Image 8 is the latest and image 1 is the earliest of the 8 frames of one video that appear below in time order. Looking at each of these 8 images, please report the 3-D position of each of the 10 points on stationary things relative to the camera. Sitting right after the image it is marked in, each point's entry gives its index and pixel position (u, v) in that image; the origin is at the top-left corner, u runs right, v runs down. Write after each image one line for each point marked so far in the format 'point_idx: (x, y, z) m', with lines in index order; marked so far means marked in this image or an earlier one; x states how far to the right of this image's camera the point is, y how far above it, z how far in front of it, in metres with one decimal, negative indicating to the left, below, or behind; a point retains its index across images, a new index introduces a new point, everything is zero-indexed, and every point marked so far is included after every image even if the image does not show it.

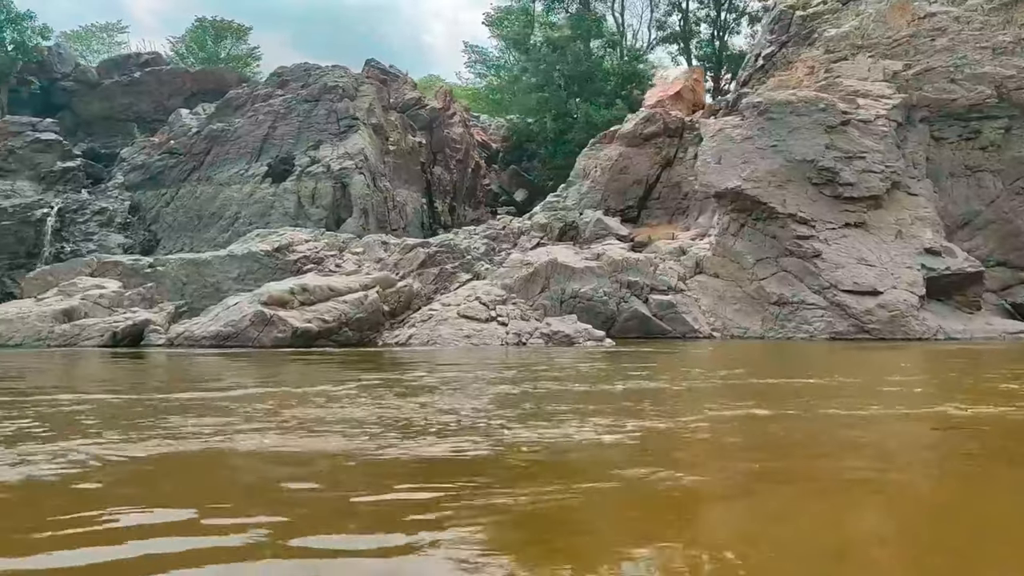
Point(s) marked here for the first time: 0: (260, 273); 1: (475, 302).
0: (-4.2, +0.3, +15.1) m
1: (-0.5, -0.2, +13.2) m
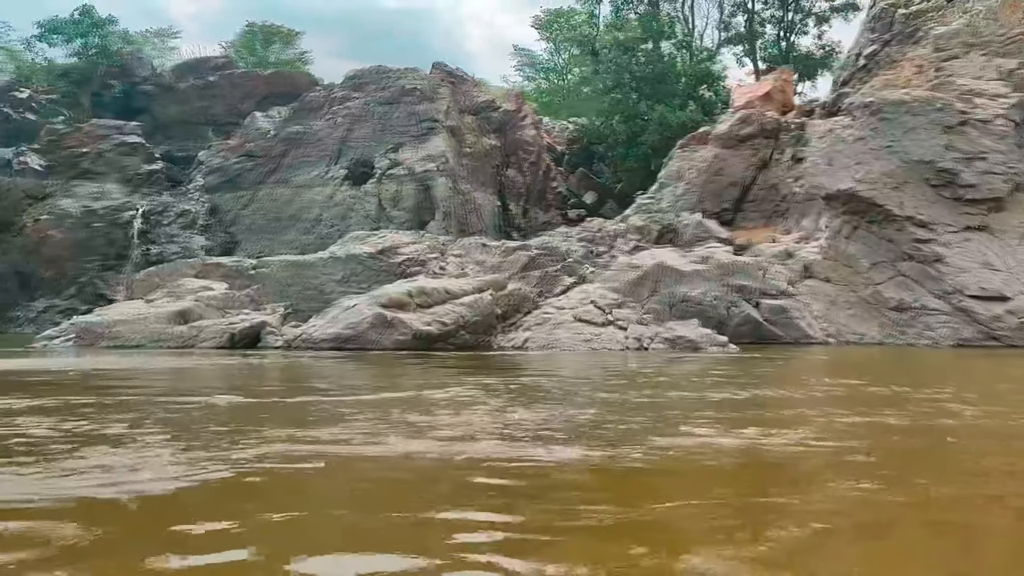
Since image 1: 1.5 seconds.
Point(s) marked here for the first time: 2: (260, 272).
0: (-2.4, +0.2, +15.0) m
1: (+1.1, -0.3, +13.0) m
2: (-4.2, +0.3, +15.2) m
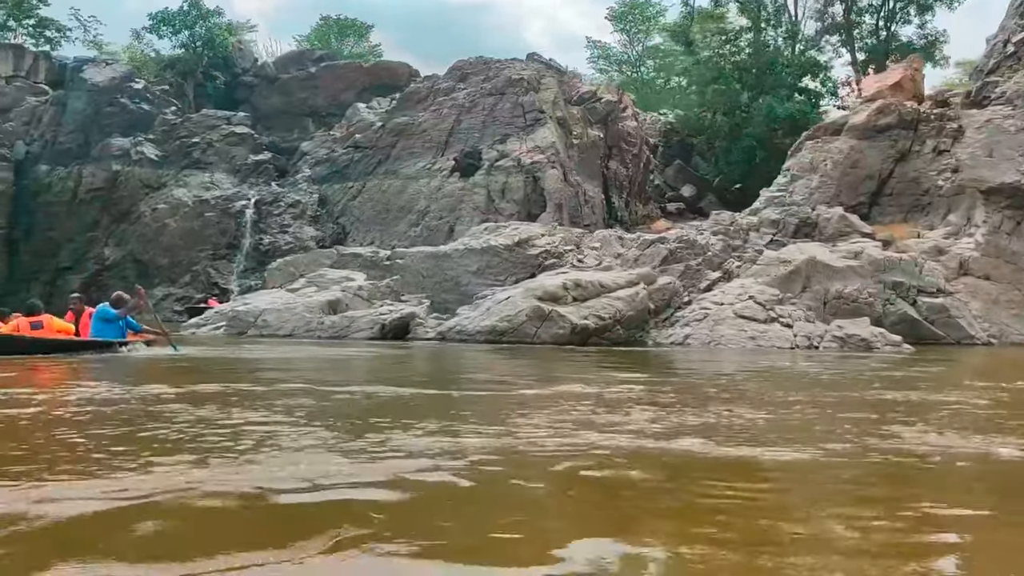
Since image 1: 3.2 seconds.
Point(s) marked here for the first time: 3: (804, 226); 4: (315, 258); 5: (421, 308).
0: (-0.2, +0.4, +14.7) m
1: (+3.3, -0.2, +12.5) m
2: (-1.9, +0.4, +15.1) m
3: (+5.3, +1.1, +16.4) m
4: (-3.4, +0.5, +15.6) m
5: (-1.3, -0.3, +13.4) m
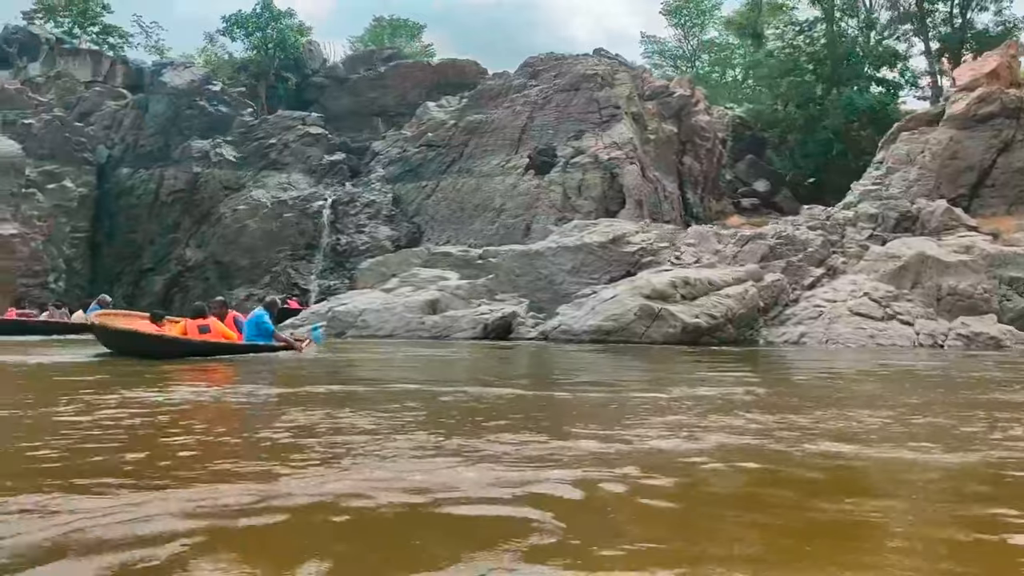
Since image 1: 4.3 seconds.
0: (+1.3, +0.4, +14.4) m
1: (+4.7, -0.1, +12.0) m
2: (-0.4, +0.4, +14.9) m
3: (+6.9, +1.2, +15.9) m
4: (-1.8, +0.5, +15.5) m
5: (+0.1, -0.3, +13.2) m
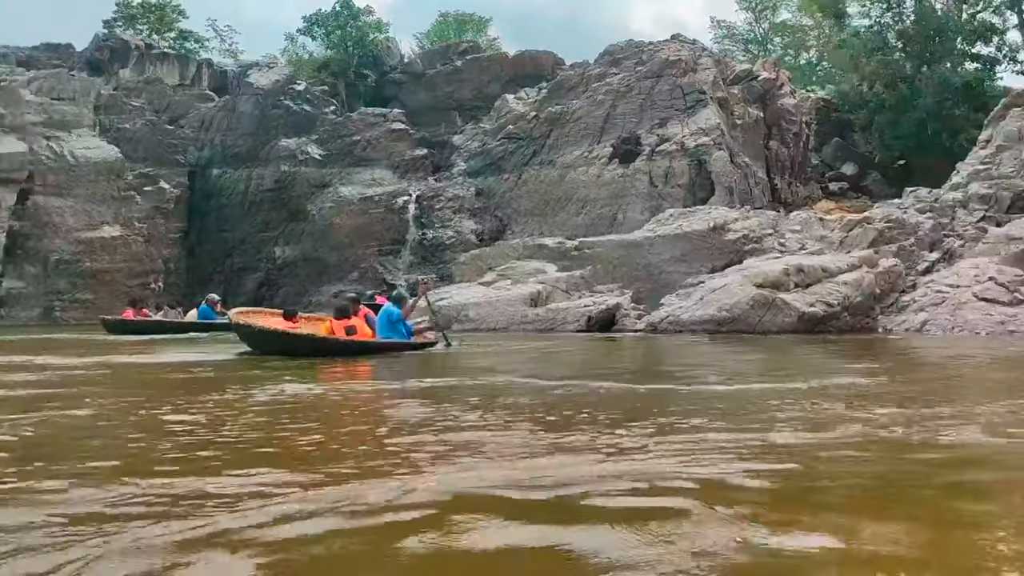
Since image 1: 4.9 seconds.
0: (+2.9, +0.5, +14.1) m
1: (+6.0, +0.1, +11.5) m
2: (+1.2, +0.6, +14.7) m
3: (+8.5, +1.5, +15.1) m
4: (-0.2, +0.6, +15.4) m
5: (+1.6, -0.2, +12.9) m
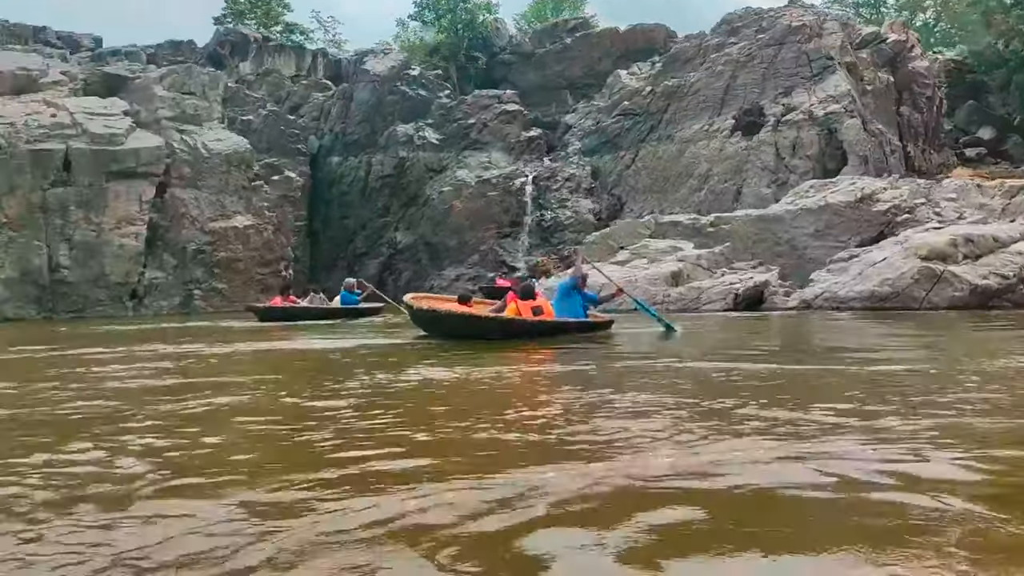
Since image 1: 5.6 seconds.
0: (+4.9, +0.9, +13.4) m
1: (+7.8, +0.4, +10.5) m
2: (+3.3, +0.9, +14.2) m
3: (+10.6, +2.0, +13.8) m
4: (+2.0, +1.0, +15.0) m
5: (+3.5, +0.2, +12.4) m
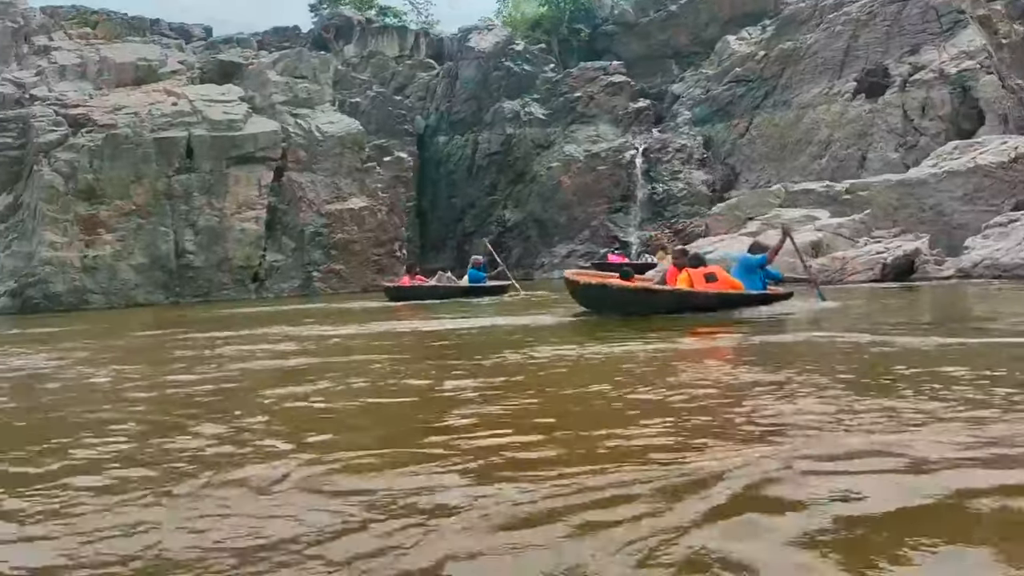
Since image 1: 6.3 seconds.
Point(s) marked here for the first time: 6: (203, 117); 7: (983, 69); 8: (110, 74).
0: (+6.7, +1.4, +12.5) m
1: (+9.2, +0.9, +9.3) m
2: (+5.1, +1.4, +13.4) m
3: (+12.3, +2.5, +12.3) m
4: (+3.9, +1.4, +14.4) m
5: (+5.2, +0.6, +11.6) m
6: (-6.2, +3.4, +18.2) m
7: (+9.9, +4.6, +19.2) m
8: (-8.6, +4.6, +19.5) m
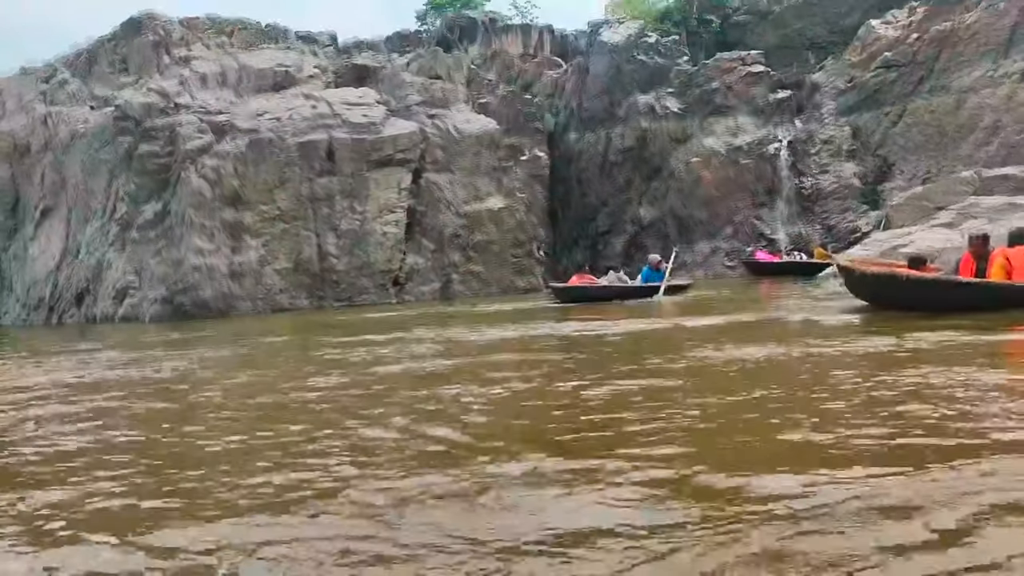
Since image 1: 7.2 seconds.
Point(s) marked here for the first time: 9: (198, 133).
0: (+8.8, +1.5, +11.0) m
1: (+11.1, +1.0, +7.6) m
2: (+7.4, +1.4, +12.1) m
3: (+14.4, +2.7, +10.3) m
4: (+6.3, +1.5, +13.2) m
5: (+7.3, +0.7, +10.3) m
6: (-3.4, +3.3, +18.0) m
7: (+12.7, +4.7, +17.4) m
8: (-5.7, +4.5, +19.6) m
9: (-6.0, +3.0, +17.5) m
